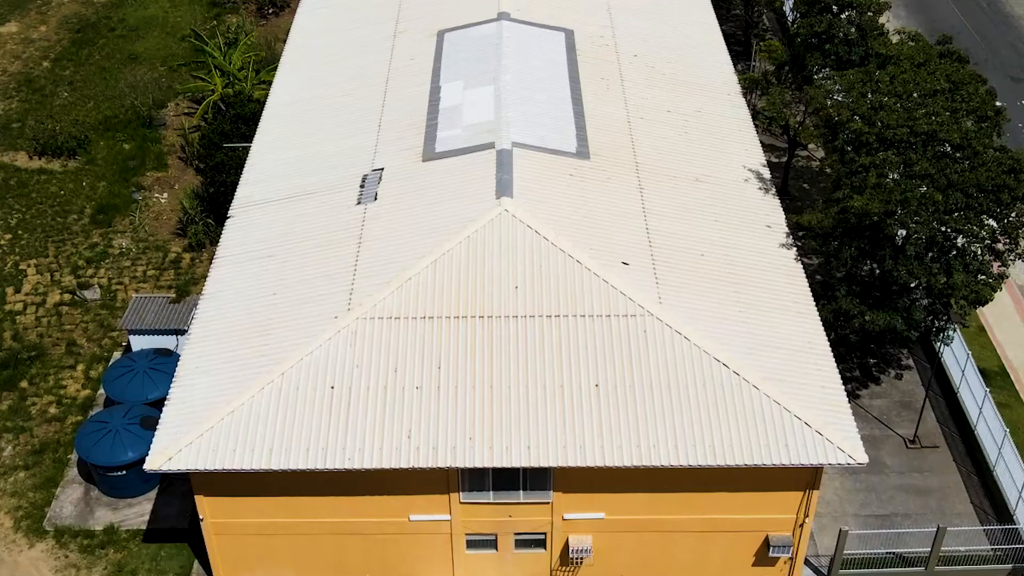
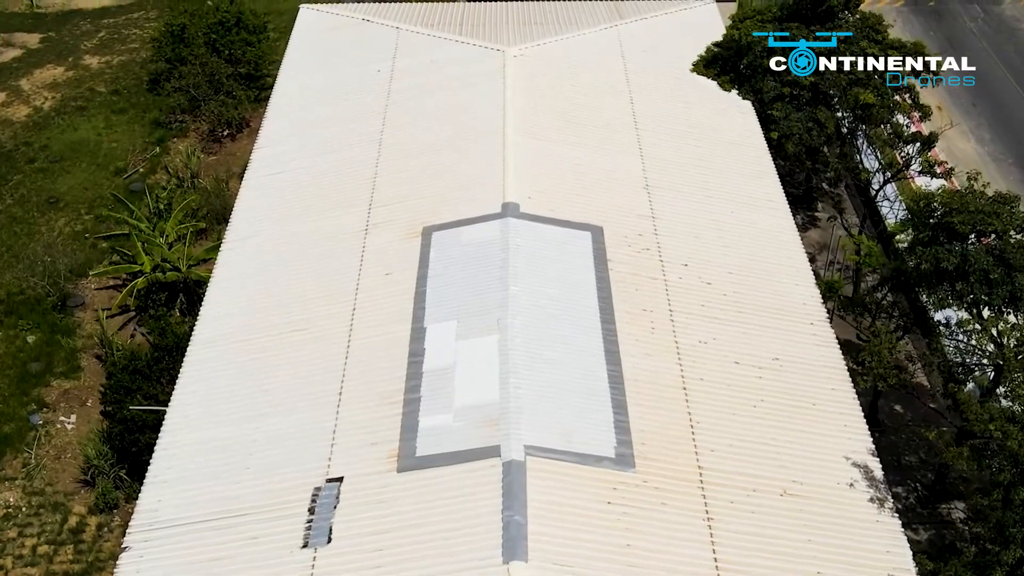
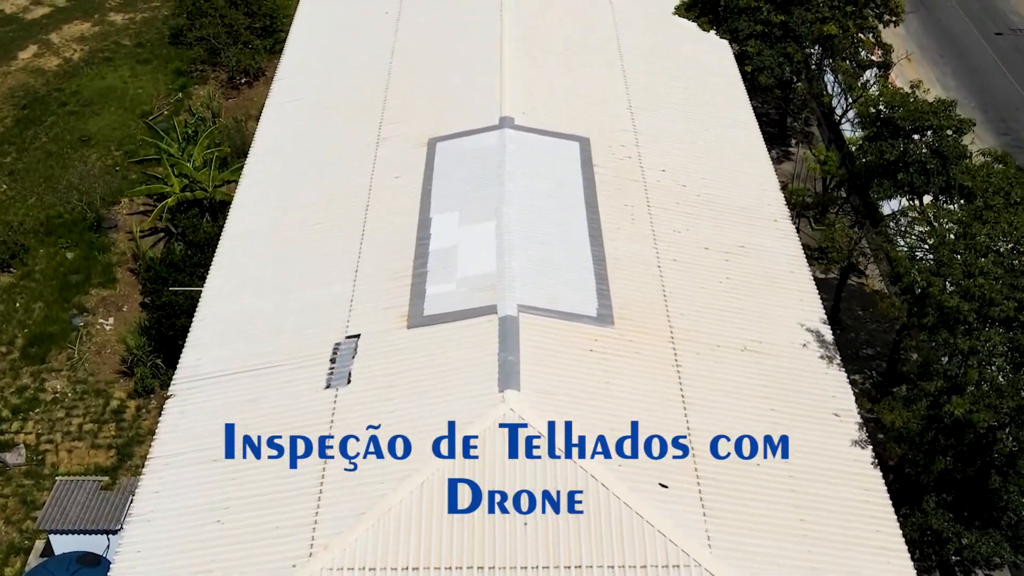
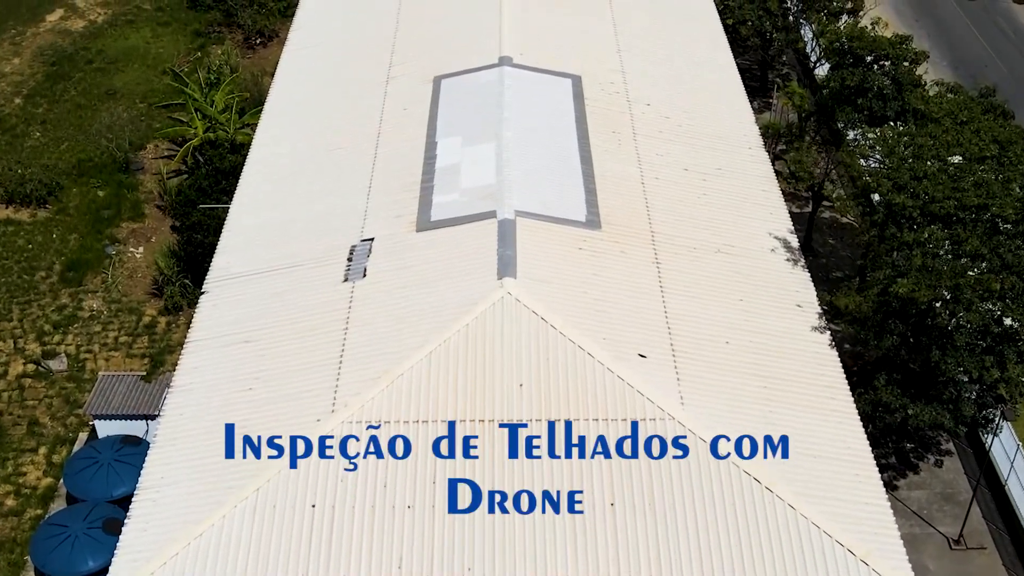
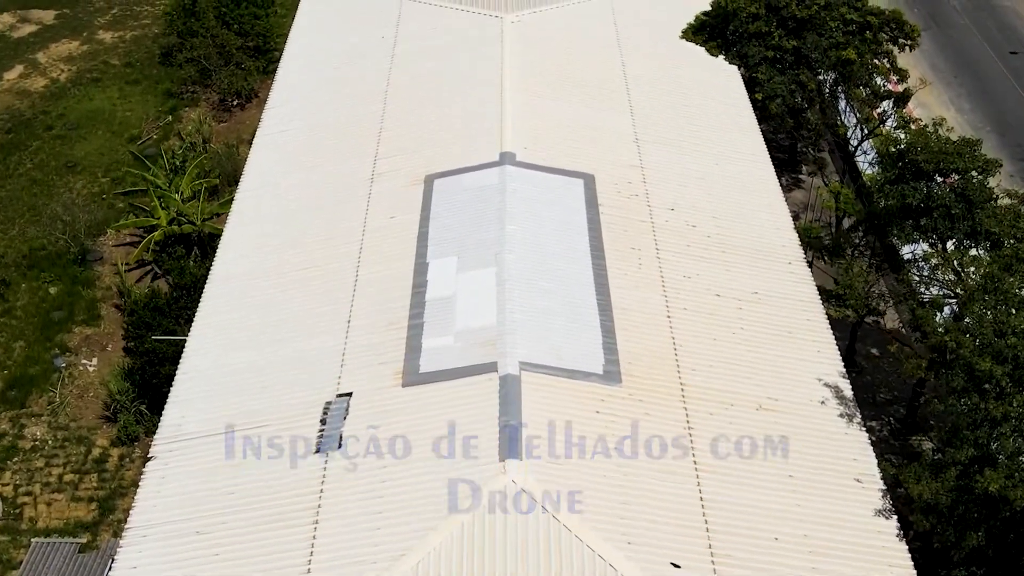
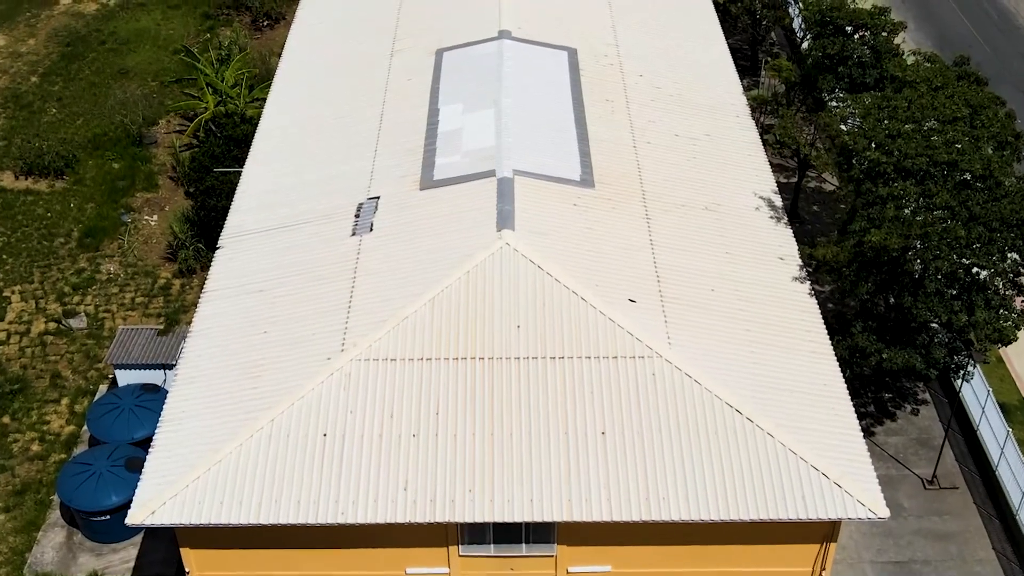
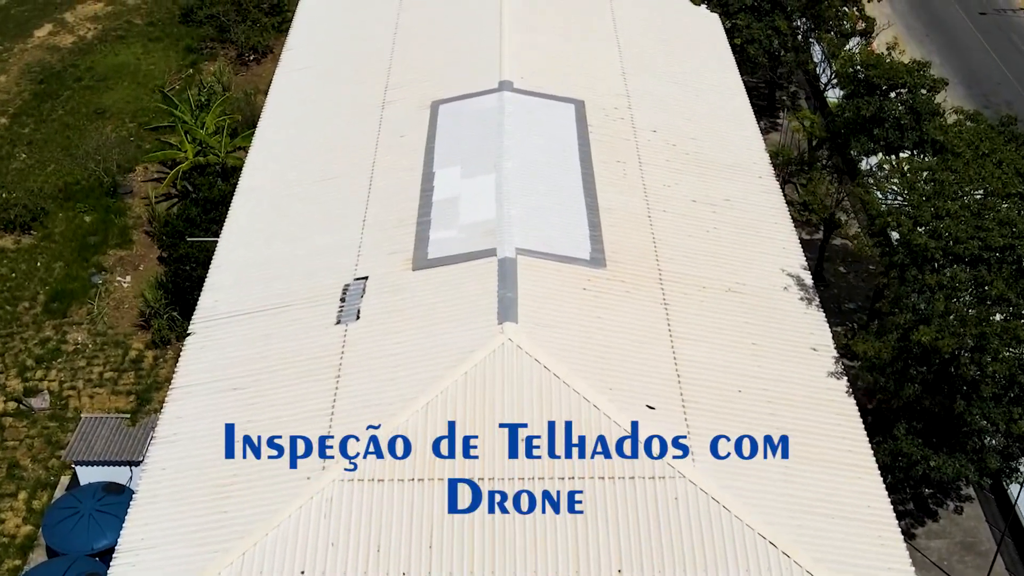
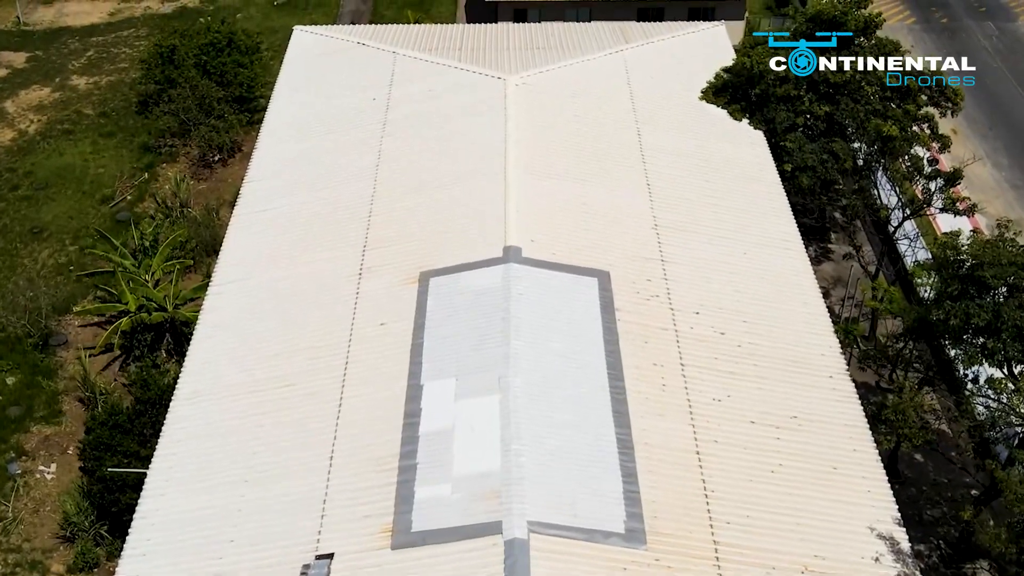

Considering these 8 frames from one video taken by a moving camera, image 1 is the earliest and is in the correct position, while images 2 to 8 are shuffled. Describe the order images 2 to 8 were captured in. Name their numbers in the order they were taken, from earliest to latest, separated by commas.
6, 4, 7, 3, 5, 2, 8
